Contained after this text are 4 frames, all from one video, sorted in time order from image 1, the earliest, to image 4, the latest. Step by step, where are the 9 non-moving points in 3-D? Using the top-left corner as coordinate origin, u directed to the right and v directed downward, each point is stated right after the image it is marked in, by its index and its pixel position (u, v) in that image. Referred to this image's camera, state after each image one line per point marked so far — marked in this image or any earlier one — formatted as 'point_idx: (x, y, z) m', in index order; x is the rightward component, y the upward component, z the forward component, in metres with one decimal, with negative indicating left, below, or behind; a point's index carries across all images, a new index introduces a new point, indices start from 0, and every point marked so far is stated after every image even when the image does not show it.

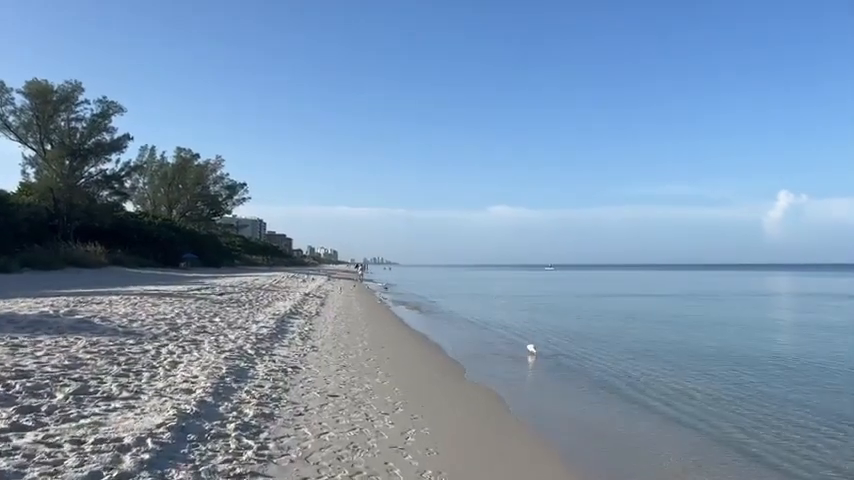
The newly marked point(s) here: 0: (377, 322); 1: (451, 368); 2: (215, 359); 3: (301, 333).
0: (-1.5, -2.6, +19.2) m
1: (+0.5, -2.7, +13.6) m
2: (-3.1, -1.7, +9.0) m
3: (-2.8, -2.1, +13.7) m
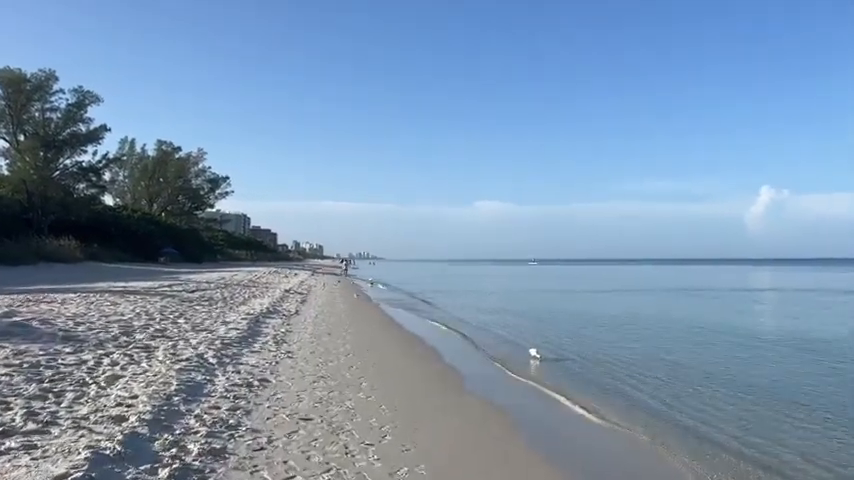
0: (-1.9, -2.3, +17.8) m
1: (+0.3, -2.6, +12.2) m
2: (-3.2, -1.6, +7.6) m
3: (-3.0, -1.9, +12.2) m
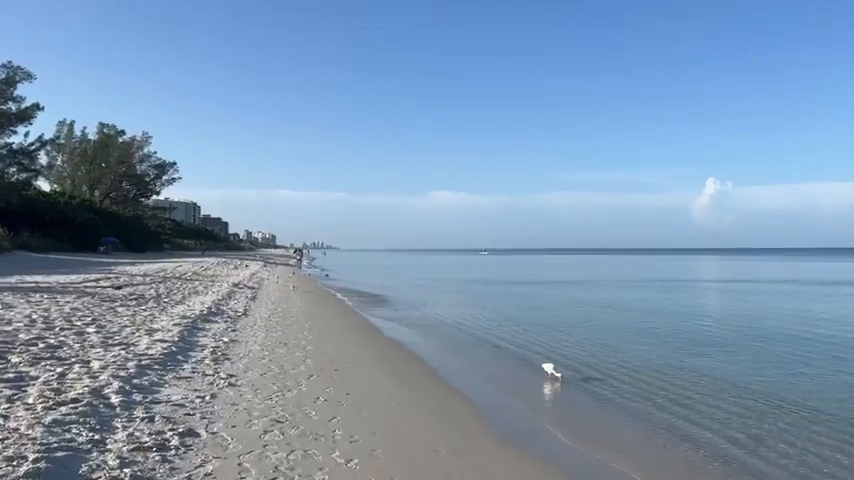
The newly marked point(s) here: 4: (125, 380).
0: (-2.5, -2.0, +15.1) m
1: (0.0, -2.4, +9.7) m
2: (-3.1, -1.5, +4.8) m
3: (-3.2, -1.7, +9.5) m
4: (-3.3, -1.5, +6.7) m
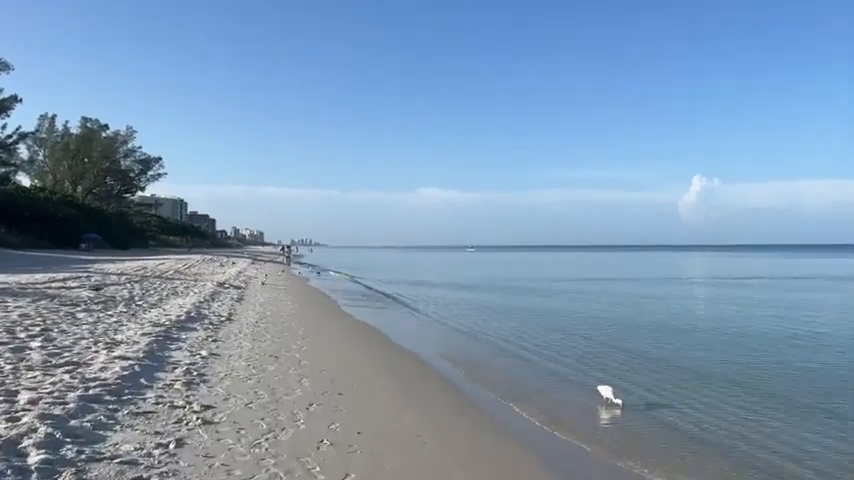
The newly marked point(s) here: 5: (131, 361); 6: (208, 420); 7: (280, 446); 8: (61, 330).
0: (-2.3, -1.9, +13.3) m
1: (+0.3, -2.3, +8.0) m
2: (-2.7, -1.4, +3.0) m
3: (-2.9, -1.6, +7.7) m
4: (-2.9, -1.4, +4.9) m
5: (-3.7, -1.5, +7.6) m
6: (-2.0, -1.6, +5.7) m
7: (-1.2, -1.7, +5.2) m
8: (-5.4, -1.3, +9.2) m
